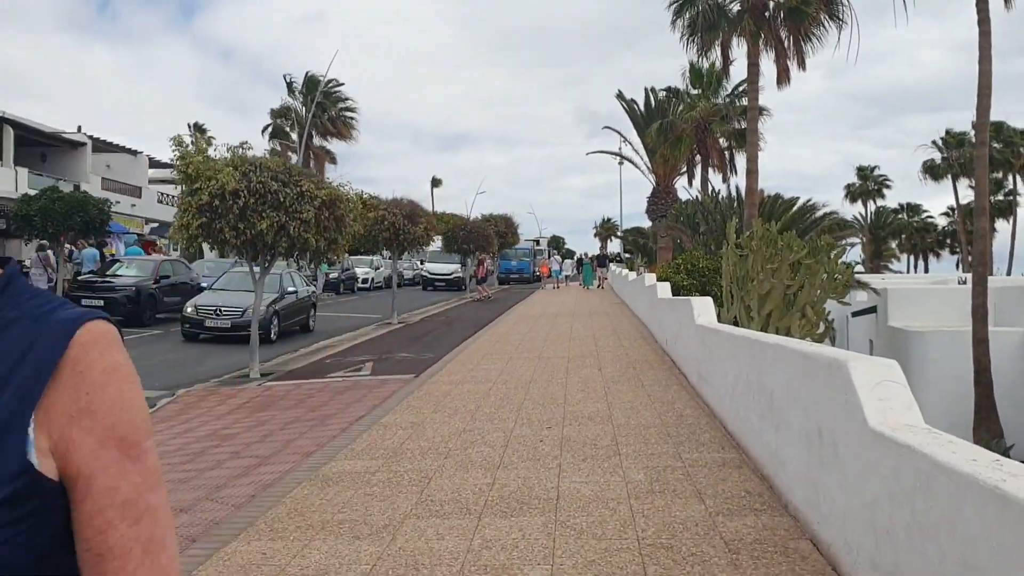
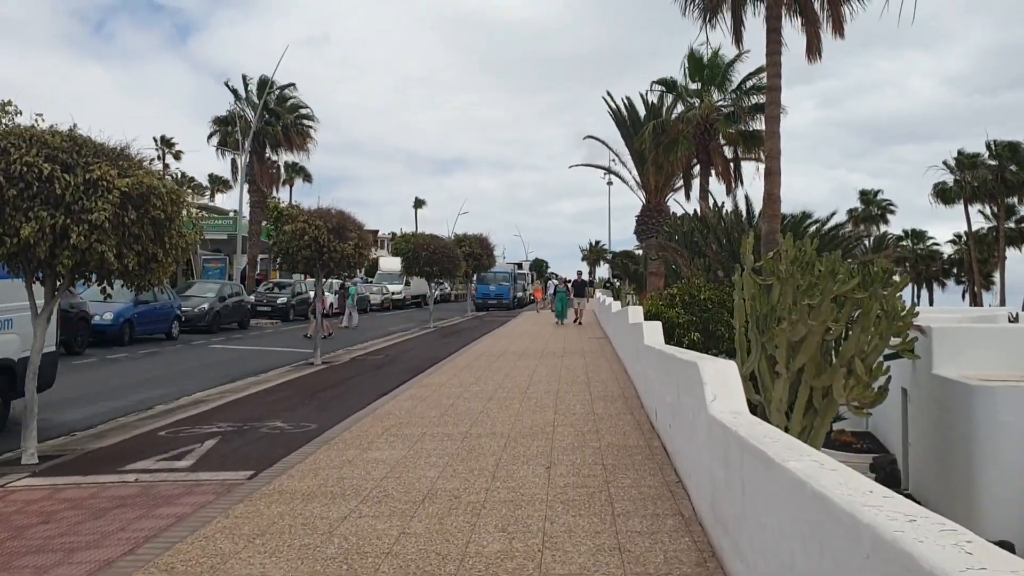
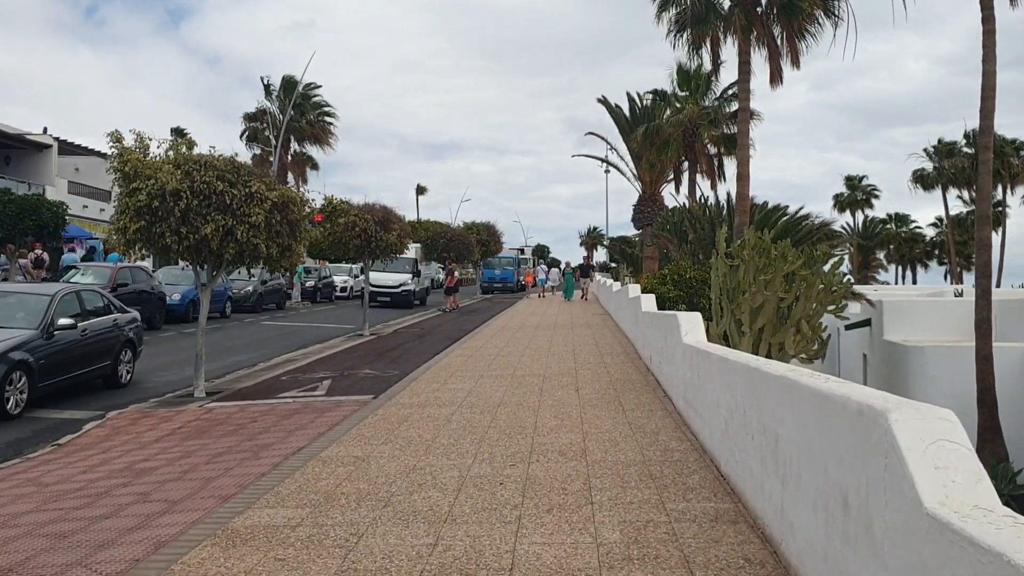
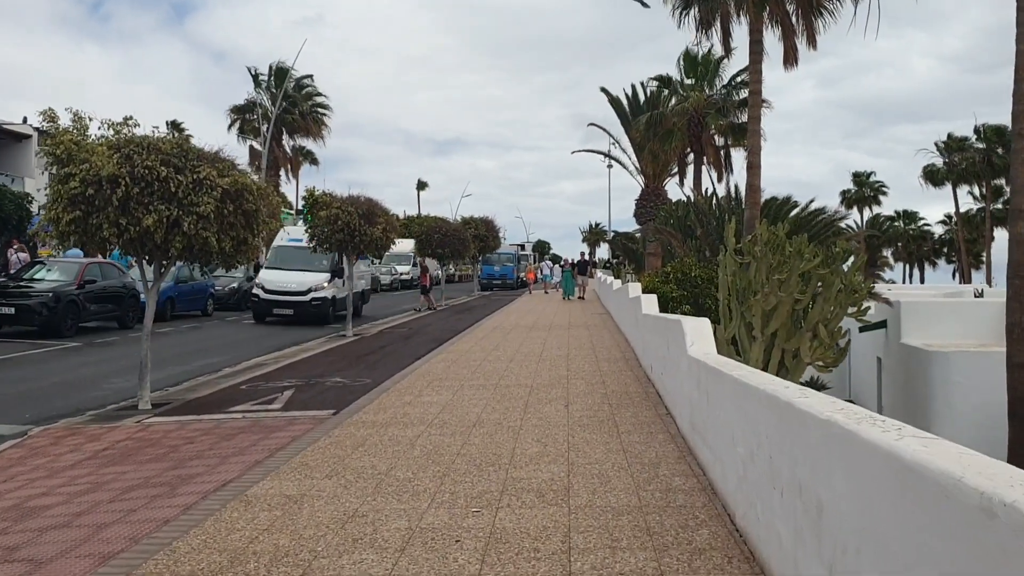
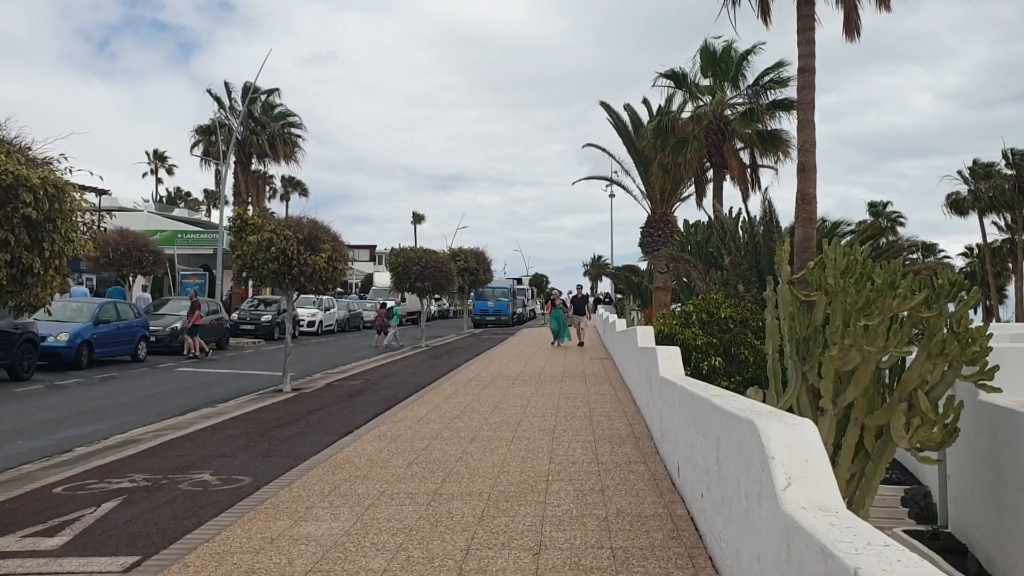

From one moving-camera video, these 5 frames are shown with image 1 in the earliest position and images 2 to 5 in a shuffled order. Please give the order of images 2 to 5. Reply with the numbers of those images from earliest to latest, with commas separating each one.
3, 4, 2, 5
